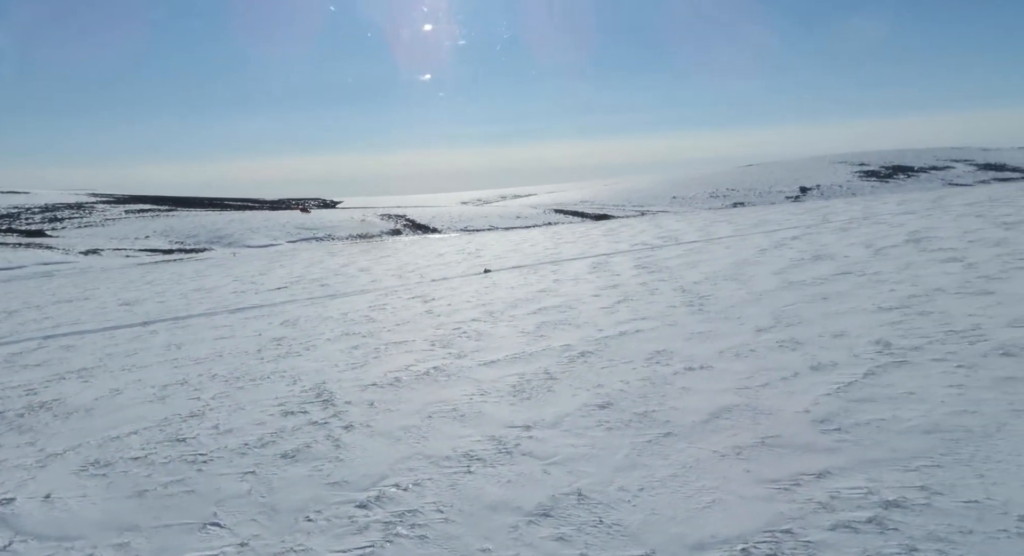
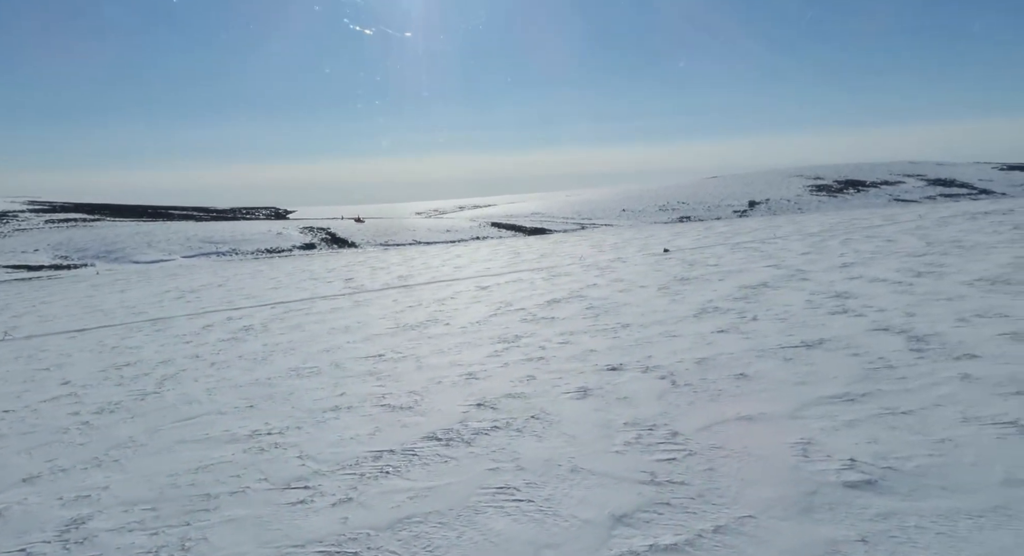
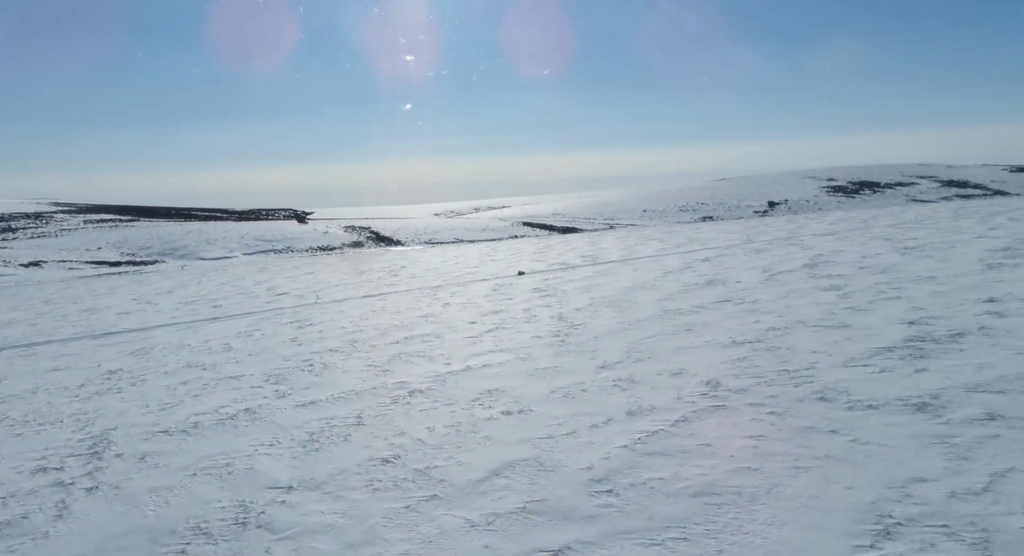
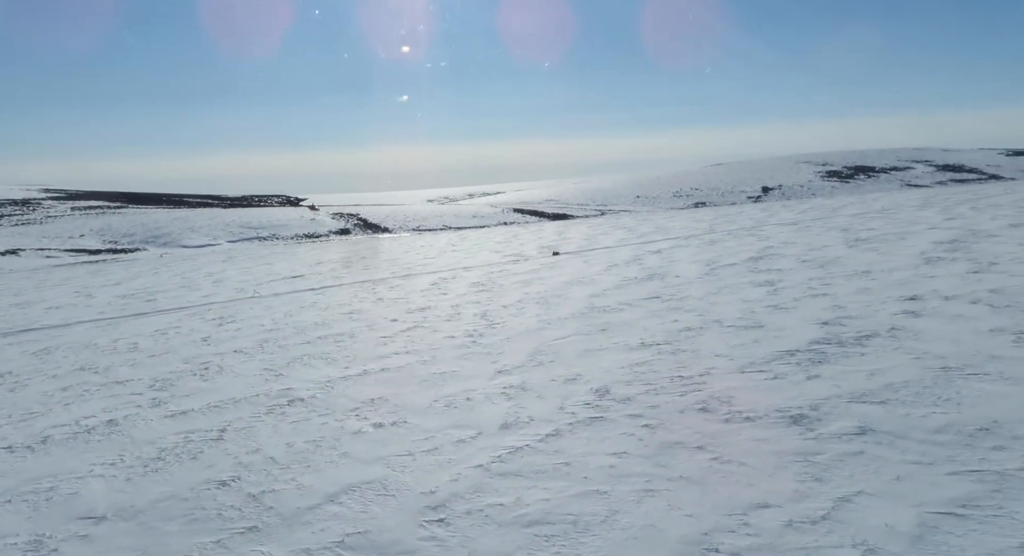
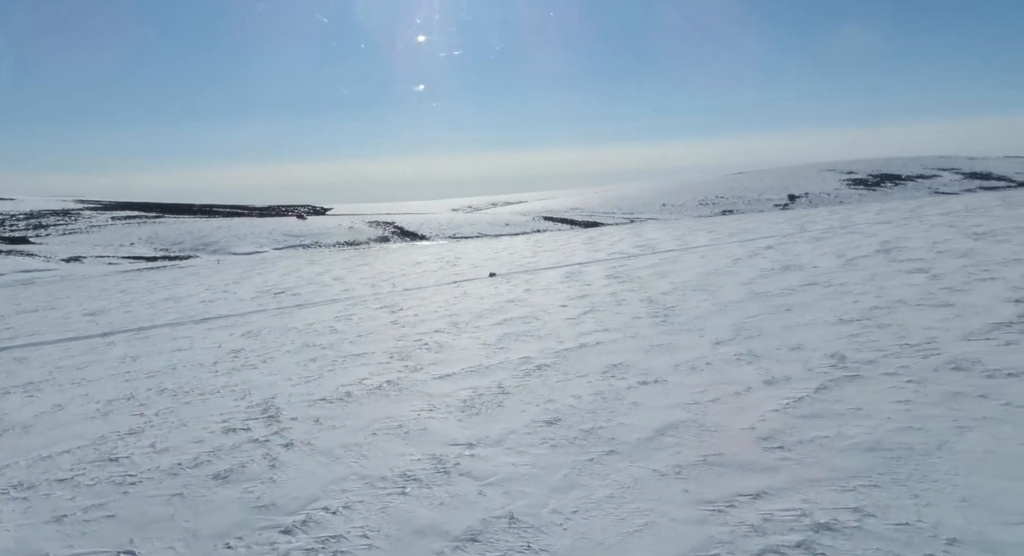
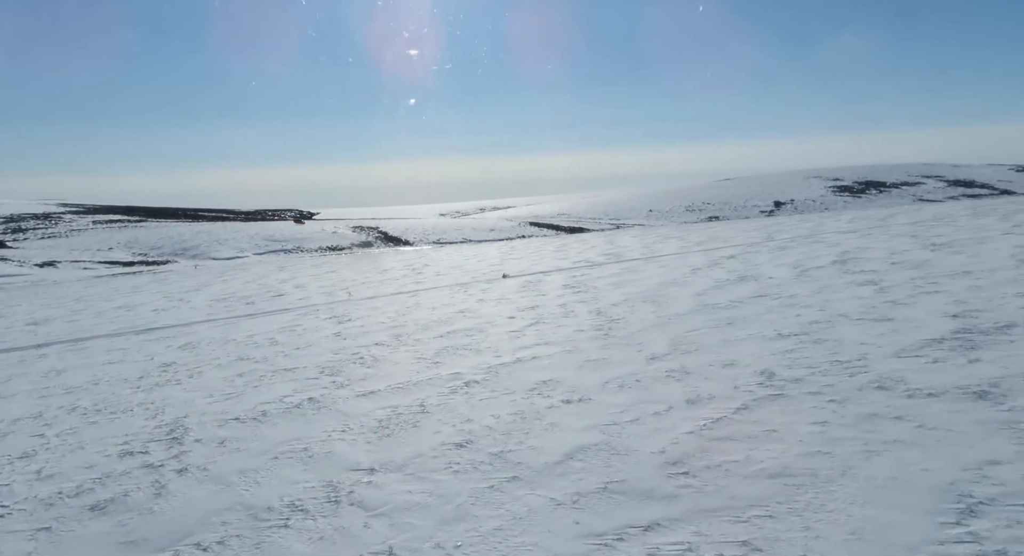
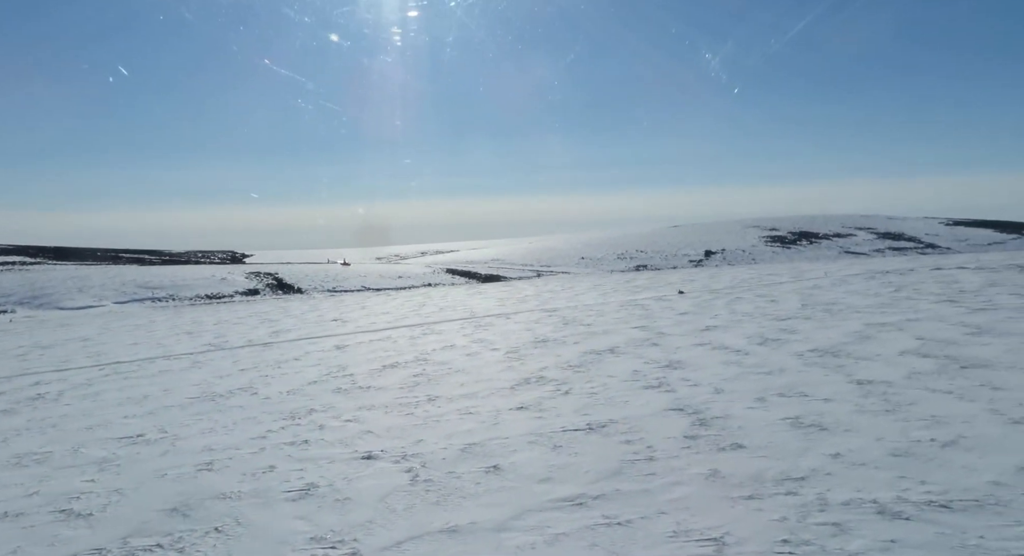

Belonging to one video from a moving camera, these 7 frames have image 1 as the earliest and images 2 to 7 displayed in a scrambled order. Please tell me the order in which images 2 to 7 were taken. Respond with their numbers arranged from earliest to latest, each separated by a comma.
5, 6, 3, 4, 2, 7
